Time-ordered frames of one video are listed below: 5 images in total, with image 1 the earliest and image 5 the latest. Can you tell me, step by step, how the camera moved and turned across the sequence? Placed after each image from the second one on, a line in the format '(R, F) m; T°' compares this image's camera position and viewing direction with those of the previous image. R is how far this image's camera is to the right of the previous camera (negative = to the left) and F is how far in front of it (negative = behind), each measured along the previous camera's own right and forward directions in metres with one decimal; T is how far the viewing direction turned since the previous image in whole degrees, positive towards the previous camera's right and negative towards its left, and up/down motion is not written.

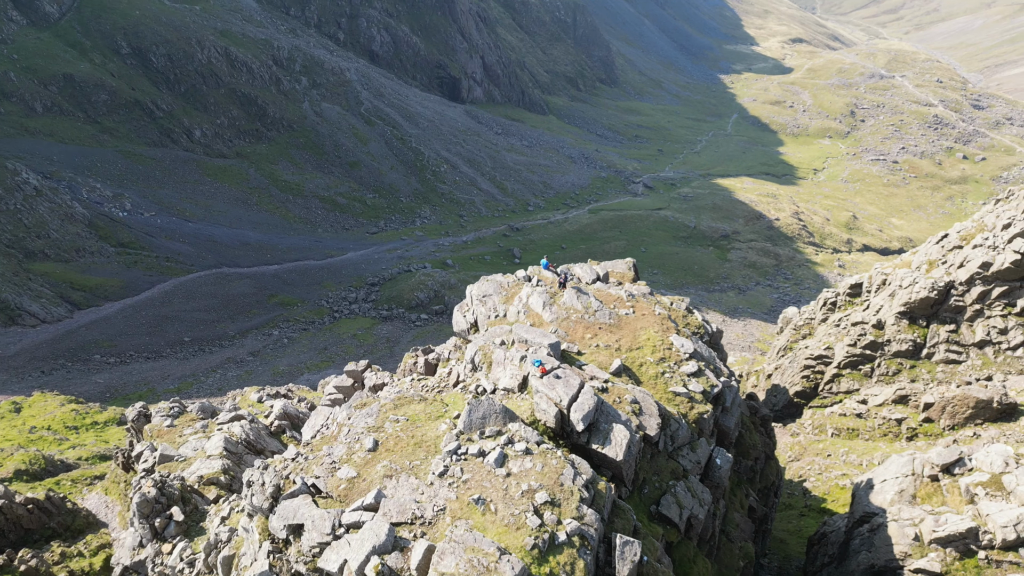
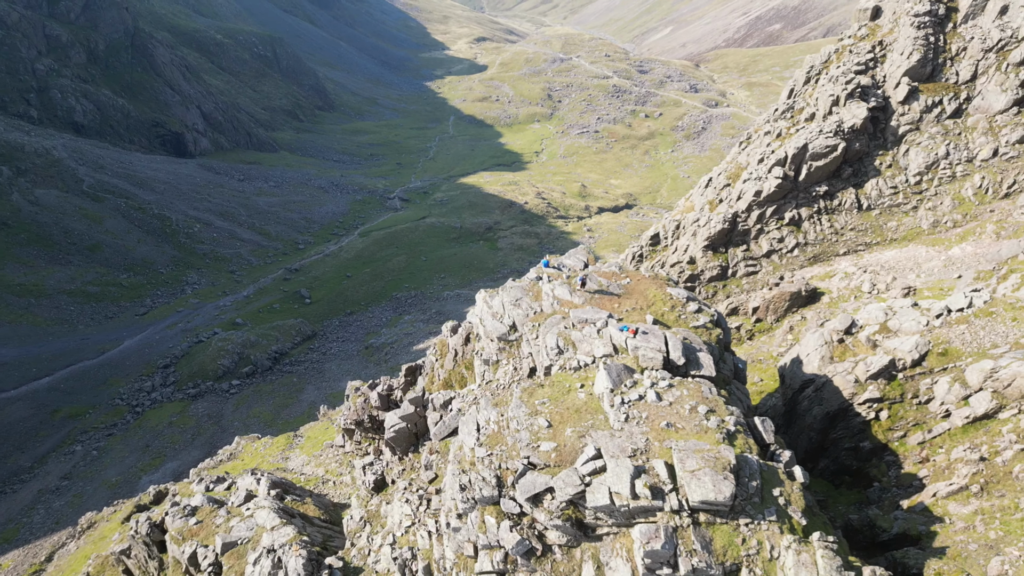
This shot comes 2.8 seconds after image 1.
(-8.4, -2.4) m; +19°
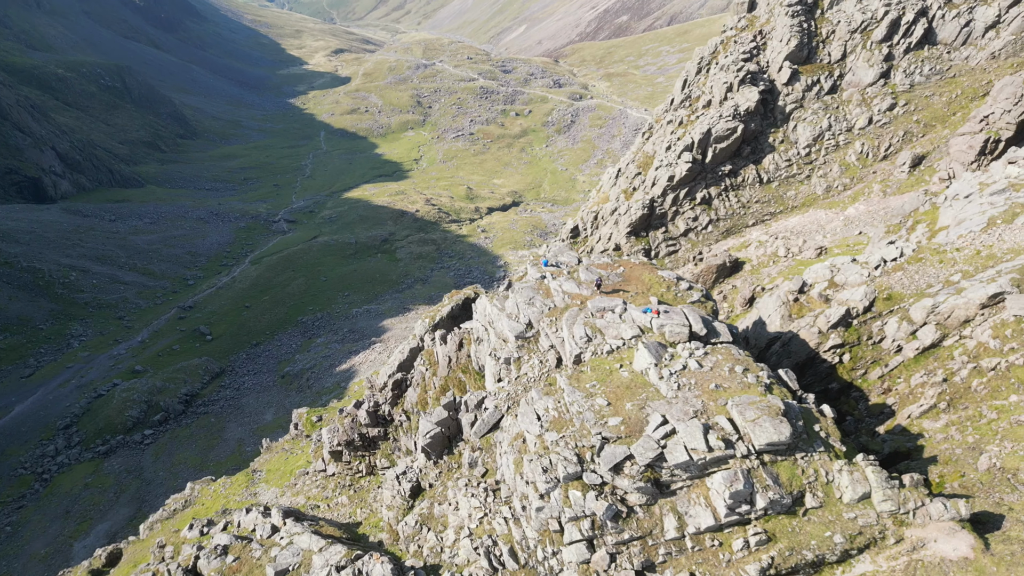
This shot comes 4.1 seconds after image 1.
(-4.3, -1.5) m; +9°
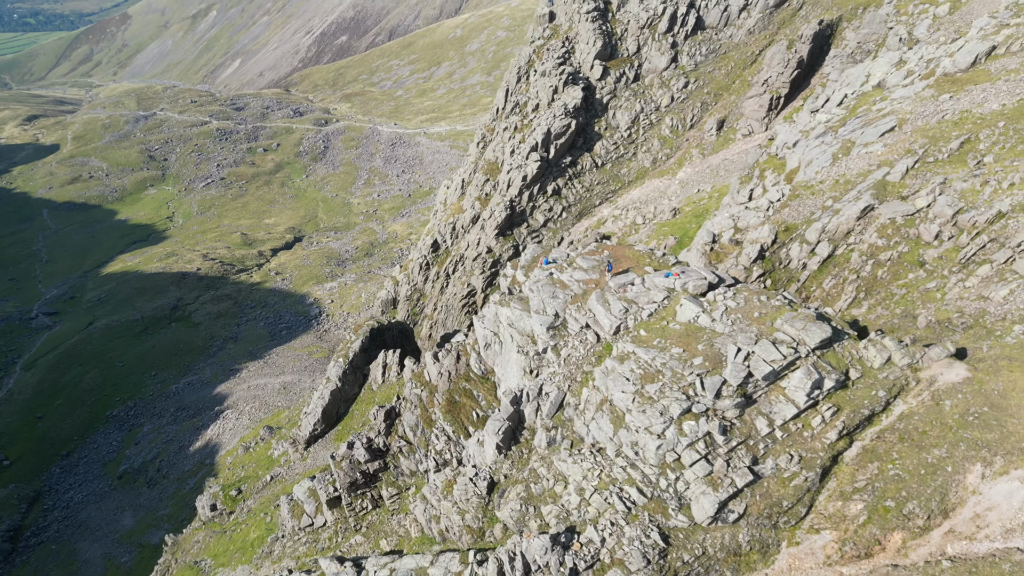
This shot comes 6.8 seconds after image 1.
(-9.5, -2.2) m; +17°
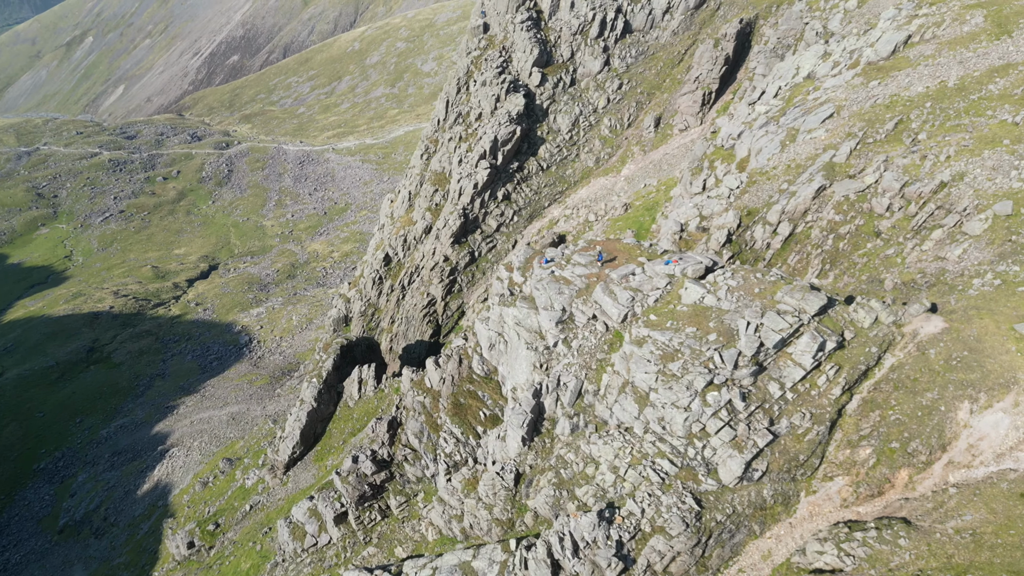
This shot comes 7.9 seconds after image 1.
(-3.8, -1.3) m; +6°
